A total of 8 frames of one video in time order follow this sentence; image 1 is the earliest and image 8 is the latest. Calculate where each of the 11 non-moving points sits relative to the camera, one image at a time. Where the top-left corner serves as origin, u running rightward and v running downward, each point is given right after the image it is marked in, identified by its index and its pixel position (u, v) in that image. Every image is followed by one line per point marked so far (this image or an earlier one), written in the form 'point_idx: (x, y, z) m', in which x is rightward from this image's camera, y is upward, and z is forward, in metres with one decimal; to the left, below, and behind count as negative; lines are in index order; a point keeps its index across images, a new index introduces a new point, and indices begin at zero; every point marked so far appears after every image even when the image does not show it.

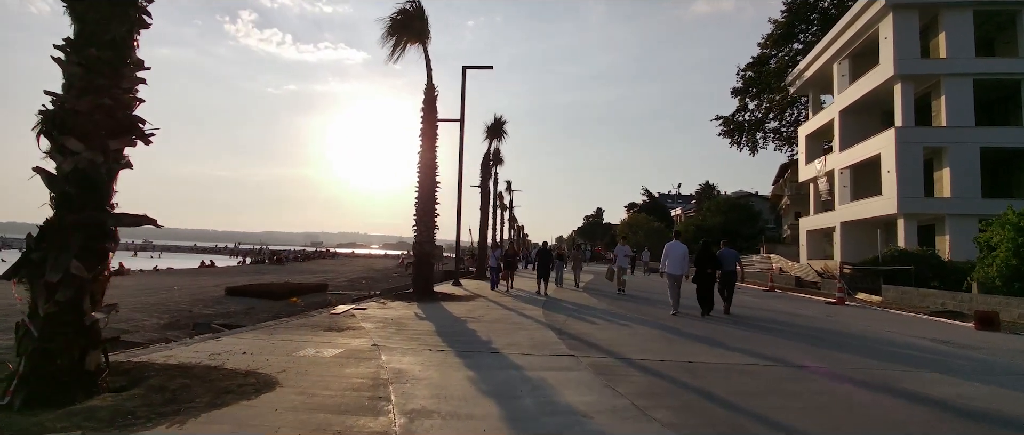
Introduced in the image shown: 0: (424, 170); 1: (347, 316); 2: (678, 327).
0: (-2.3, +1.2, +15.0) m
1: (-3.1, -1.8, +10.3) m
2: (+2.9, -1.9, +9.7) m
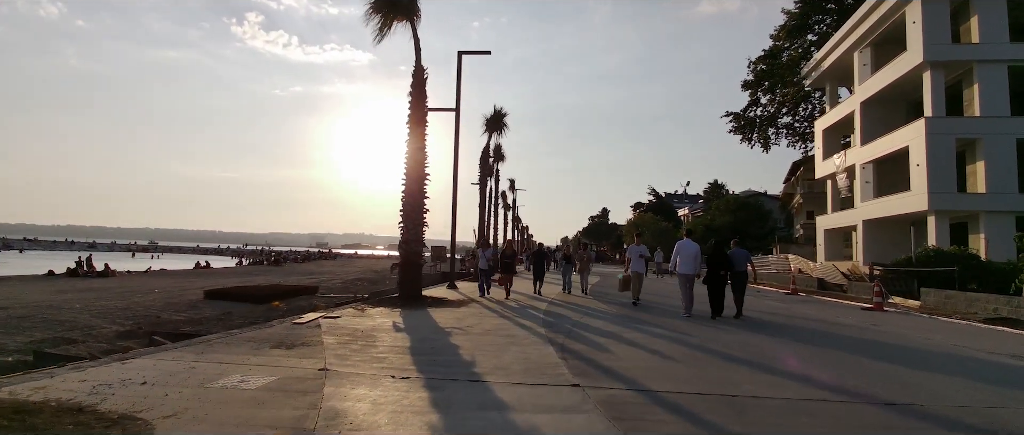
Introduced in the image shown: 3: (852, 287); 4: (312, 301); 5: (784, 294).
0: (-2.4, +1.3, +13.4) m
1: (-3.2, -1.7, +8.8) m
2: (+2.8, -1.8, +8.1) m
3: (+11.9, -2.4, +19.5) m
4: (-7.1, -2.9, +19.5) m
5: (+9.5, -2.6, +19.3) m
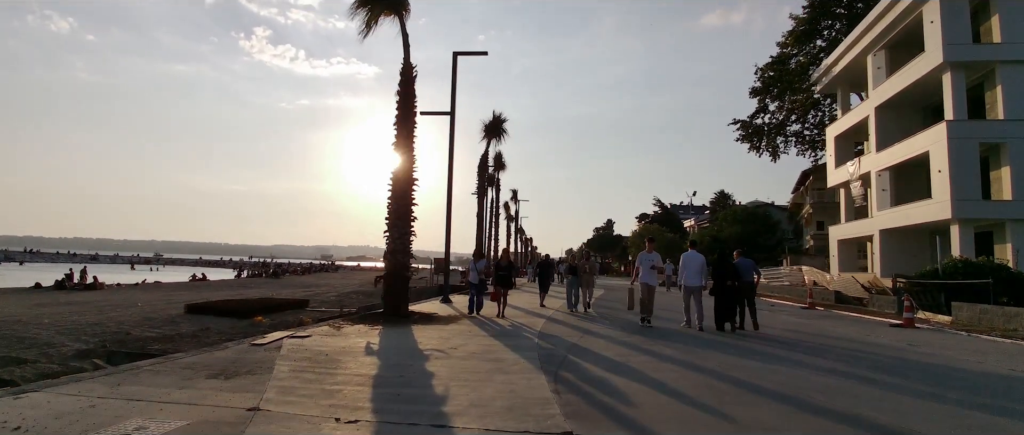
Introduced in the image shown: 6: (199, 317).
0: (-2.5, +1.2, +12.4) m
1: (-3.3, -1.8, +7.7) m
2: (+2.7, -1.9, +6.9) m
3: (+11.9, -2.7, +18.2) m
4: (-7.1, -3.2, +18.4) m
5: (+9.4, -2.9, +18.1) m
6: (-10.2, -3.2, +18.0) m
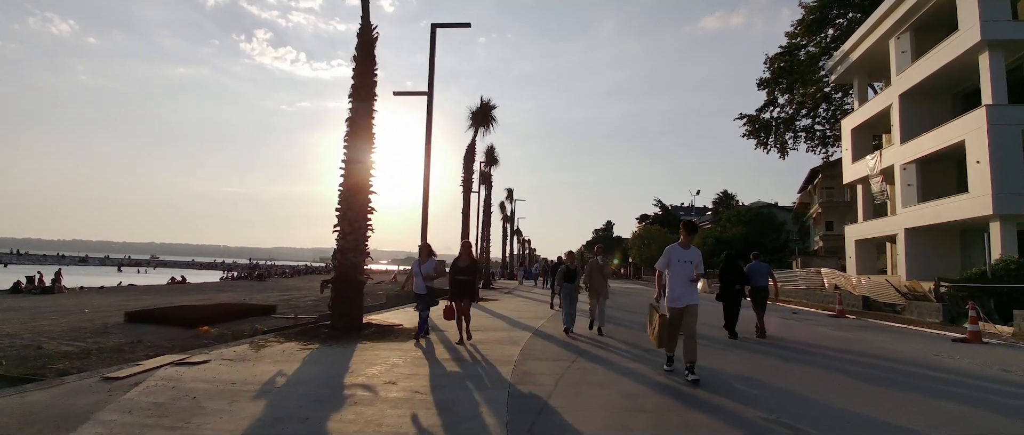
0: (-2.9, +1.3, +10.1) m
1: (-3.7, -1.6, +5.4) m
2: (+2.3, -1.7, +4.7) m
3: (+11.5, -2.6, +16.0) m
4: (-7.5, -3.1, +16.1) m
5: (+9.0, -2.8, +15.8) m
6: (-10.6, -3.0, +15.7) m
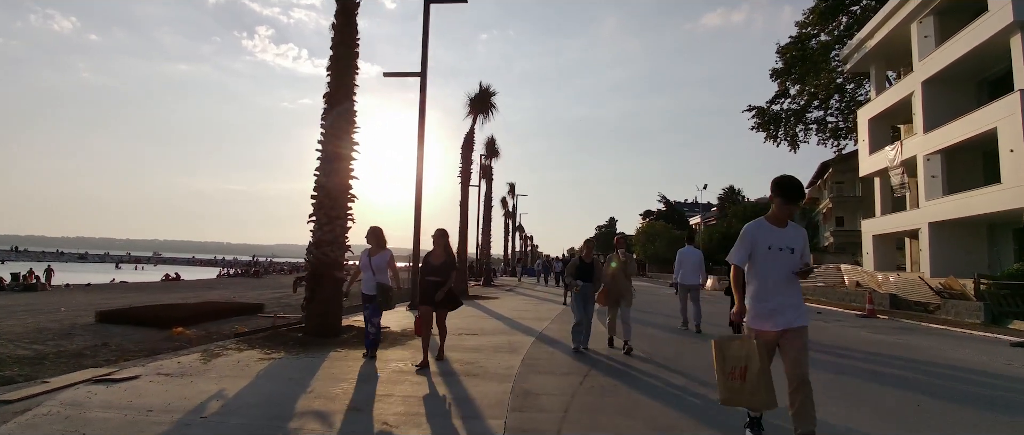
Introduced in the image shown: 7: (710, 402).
0: (-2.9, +1.5, +8.9) m
1: (-3.7, -1.5, +4.2) m
2: (+2.3, -1.5, +3.4) m
3: (+11.5, -2.3, +14.7) m
4: (-7.5, -2.9, +15.0) m
5: (+9.0, -2.6, +14.6) m
6: (-10.5, -2.8, +14.5) m
7: (+1.8, -1.6, +5.0) m
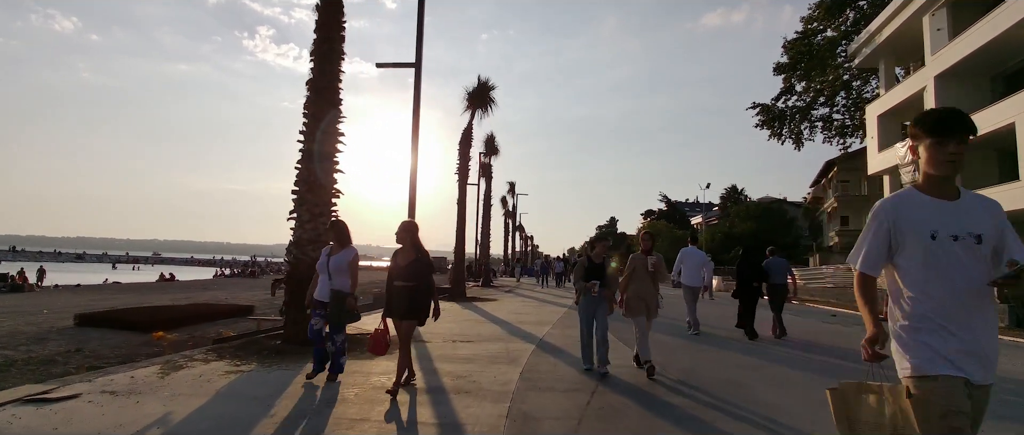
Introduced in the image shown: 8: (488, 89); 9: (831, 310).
0: (-2.9, +1.6, +8.2) m
1: (-3.7, -1.4, +3.5) m
2: (+2.2, -1.5, +2.7) m
3: (+11.5, -2.3, +14.0) m
4: (-7.5, -2.8, +14.3) m
5: (+9.0, -2.5, +13.8) m
6: (-10.6, -2.8, +13.8) m
7: (+1.8, -1.5, +4.3) m
8: (-0.8, +4.5, +19.4) m
9: (+9.1, -2.6, +15.9) m
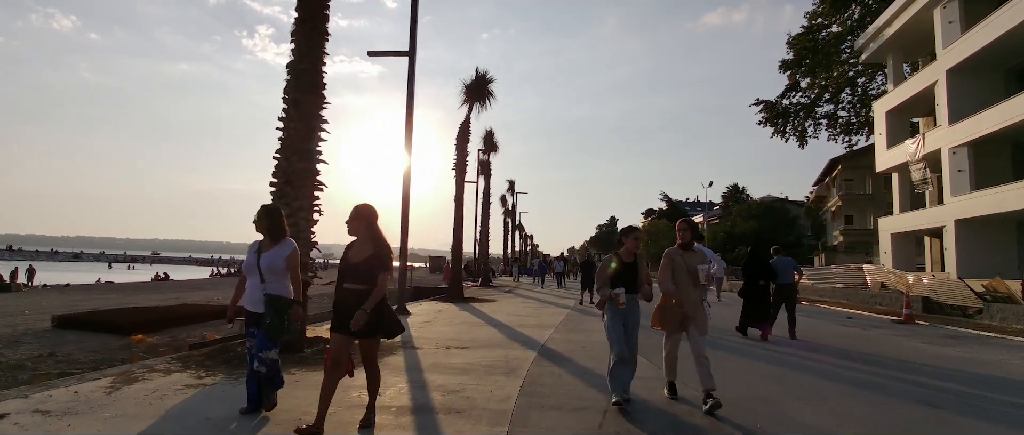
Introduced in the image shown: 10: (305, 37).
0: (-2.9, +1.6, +7.5) m
1: (-3.8, -1.3, +2.8) m
2: (+2.2, -1.4, +2.0) m
3: (+11.5, -2.2, +13.3) m
4: (-7.5, -2.8, +13.6) m
5: (+9.0, -2.5, +13.2) m
6: (-10.6, -2.7, +13.1) m
7: (+1.8, -1.5, +3.6) m
8: (-0.9, +4.6, +18.7) m
9: (+9.1, -2.6, +15.2) m
10: (-2.9, +2.5, +7.7) m
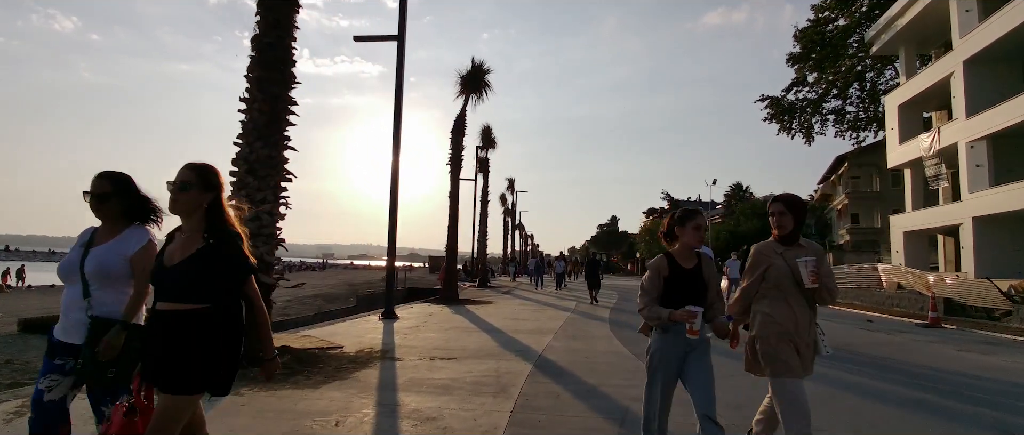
0: (-3.0, +1.7, +6.6) m
1: (-3.8, -1.3, +1.9) m
2: (+2.1, -1.3, +1.2) m
3: (+11.4, -2.1, +12.4) m
4: (-7.6, -2.7, +12.7) m
5: (+8.9, -2.4, +12.3) m
6: (-10.6, -2.7, +12.3) m
7: (+1.7, -1.4, +2.7) m
8: (-0.9, +4.6, +17.8) m
9: (+9.0, -2.5, +14.3) m
10: (-2.9, +2.6, +6.8) m
